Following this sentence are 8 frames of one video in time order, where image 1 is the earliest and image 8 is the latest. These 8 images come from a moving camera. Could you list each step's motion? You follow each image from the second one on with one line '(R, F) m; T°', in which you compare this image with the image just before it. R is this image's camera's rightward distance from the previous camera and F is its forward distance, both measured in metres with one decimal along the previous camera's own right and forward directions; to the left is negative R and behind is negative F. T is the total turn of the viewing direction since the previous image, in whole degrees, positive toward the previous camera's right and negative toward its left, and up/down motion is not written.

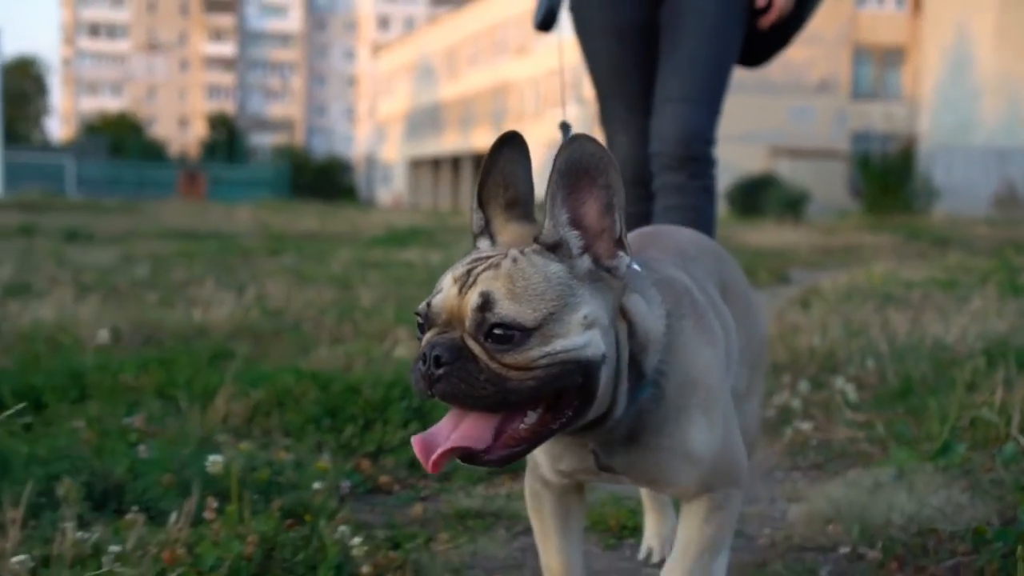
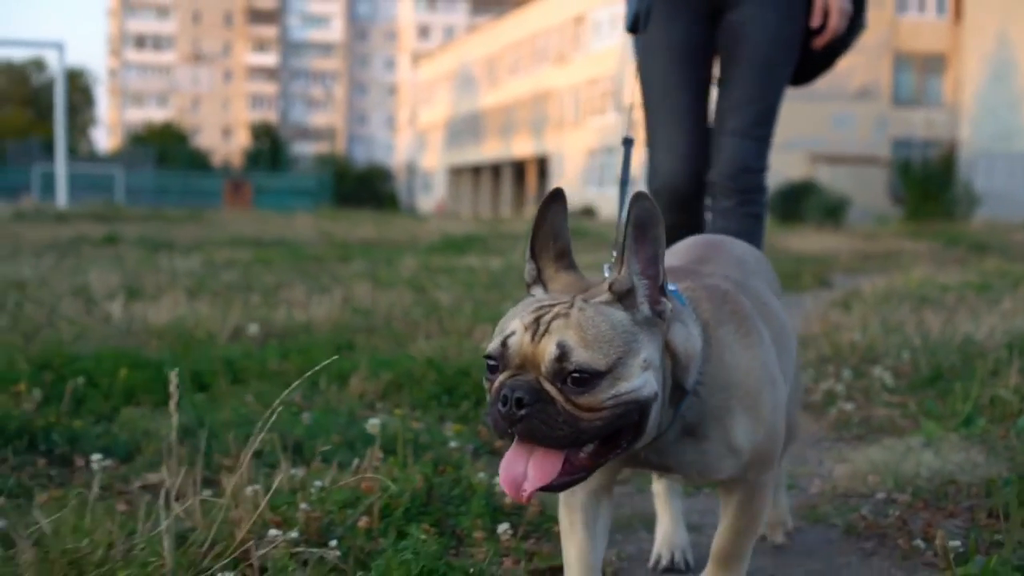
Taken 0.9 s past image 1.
(-0.1, -0.6) m; -2°
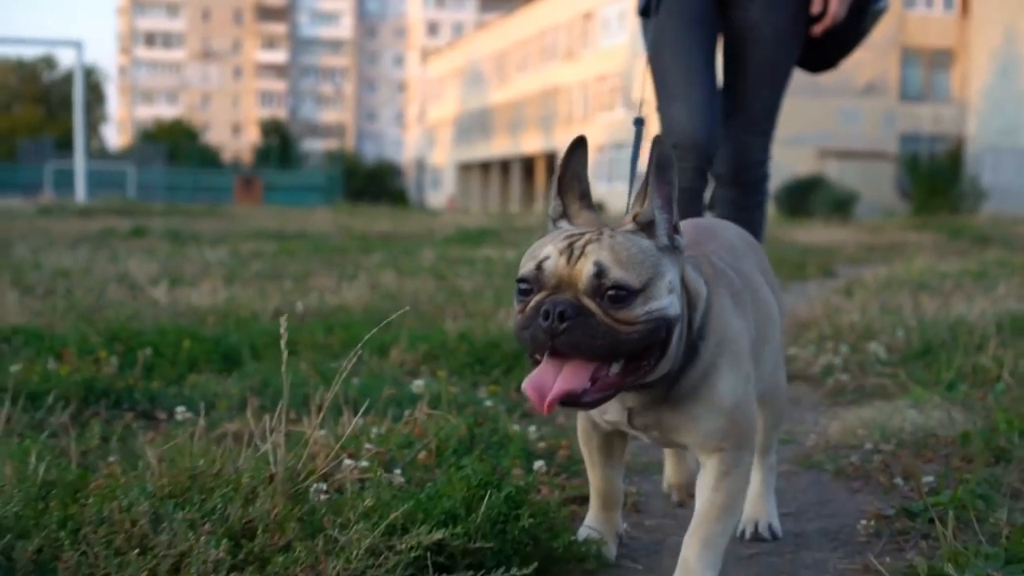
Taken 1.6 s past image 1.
(0.0, -0.4) m; 0°
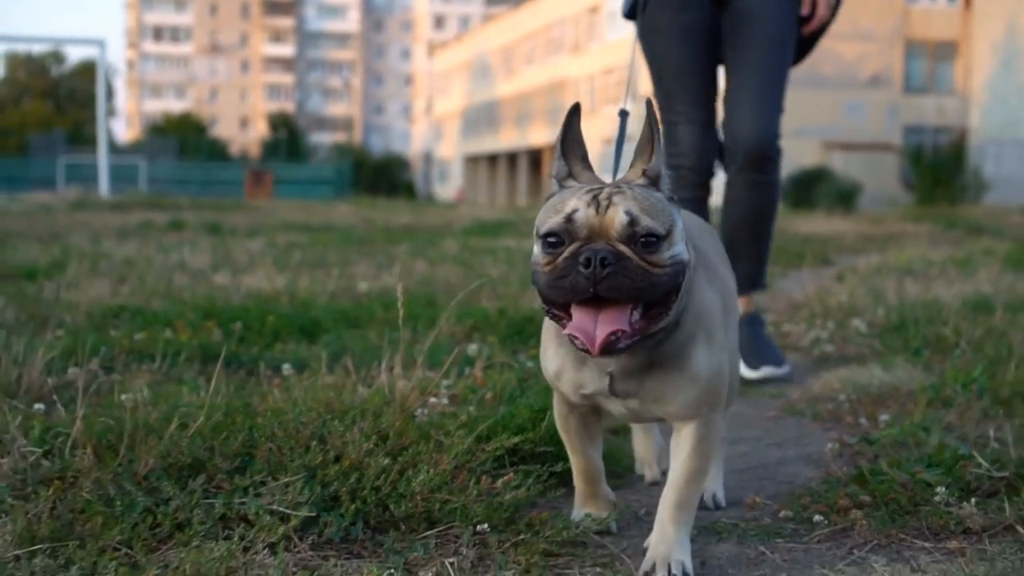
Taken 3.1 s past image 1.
(-0.1, -0.7) m; 0°
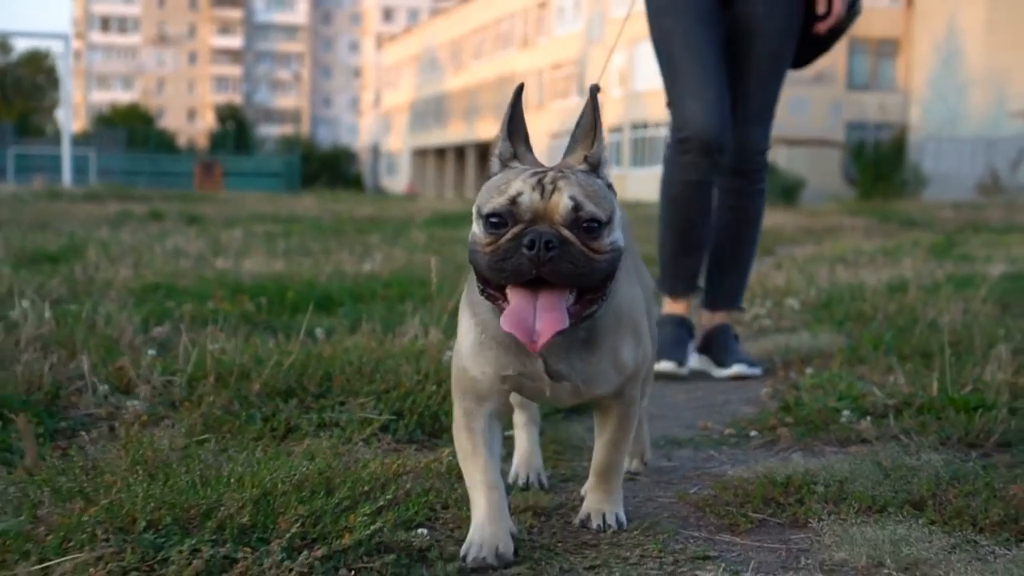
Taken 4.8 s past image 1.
(-0.1, -0.7) m; +2°
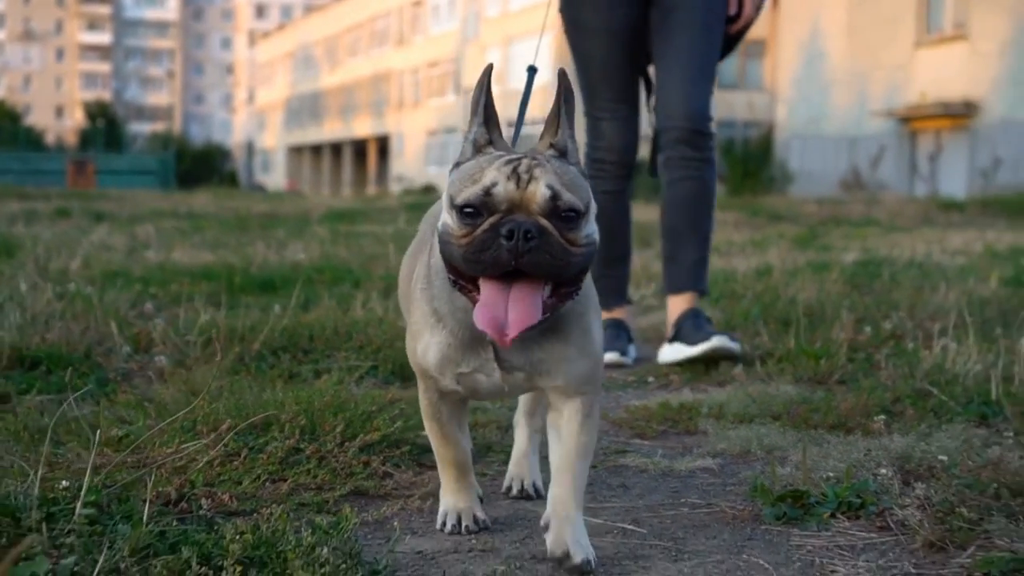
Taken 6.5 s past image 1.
(-0.2, -0.8) m; +5°
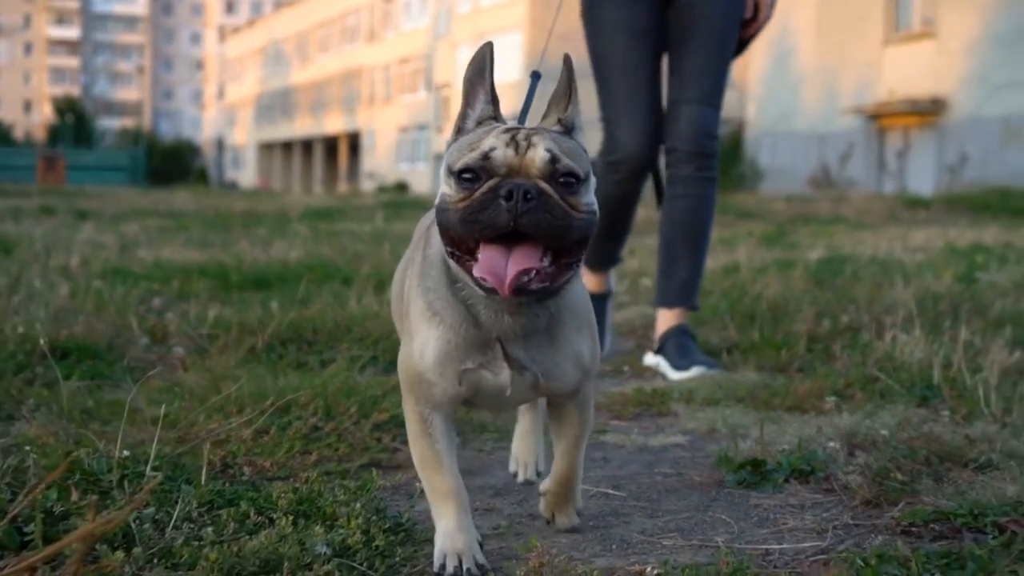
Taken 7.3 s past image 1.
(0.0, -0.3) m; +1°
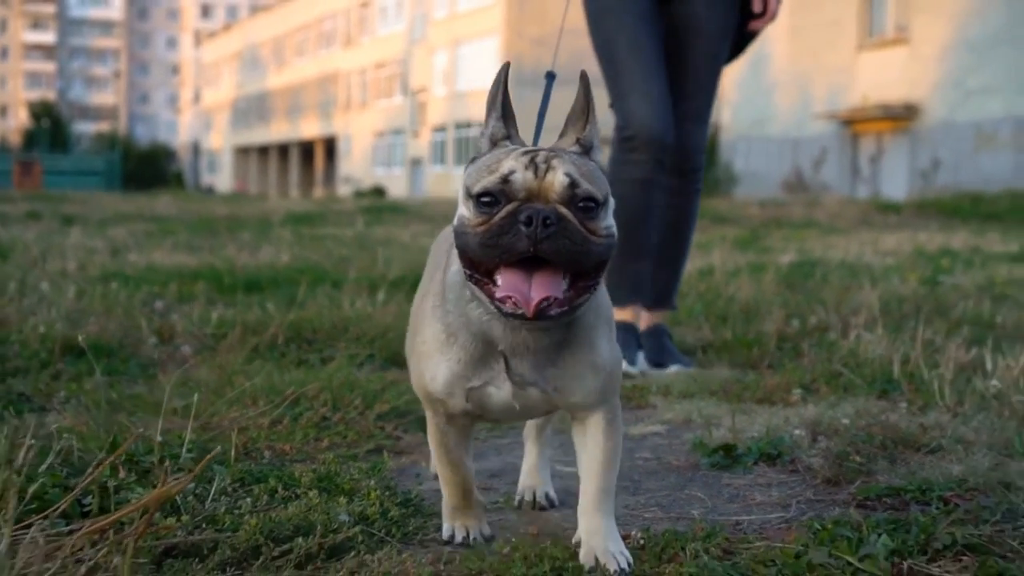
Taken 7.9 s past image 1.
(0.0, -0.3) m; +1°
